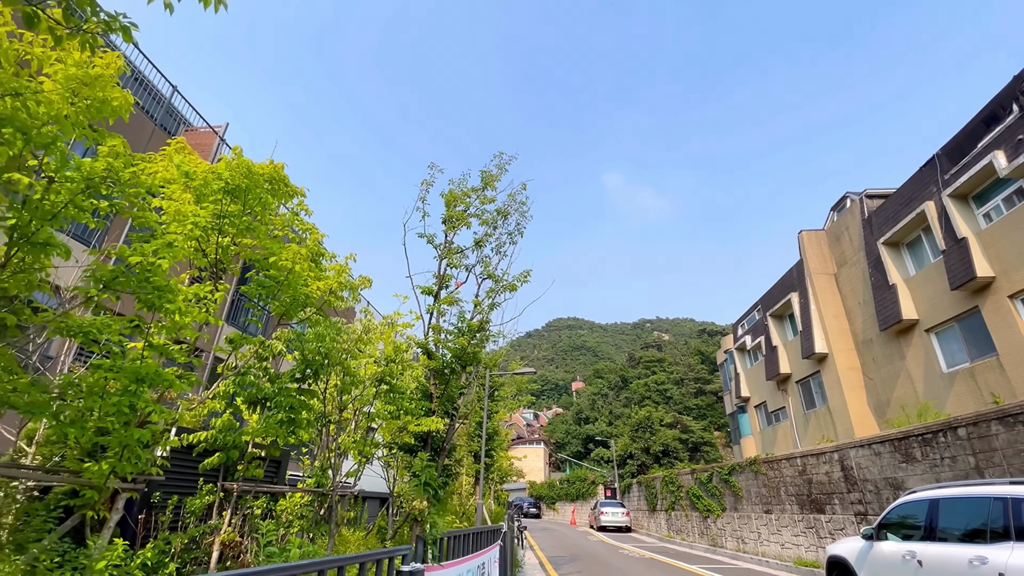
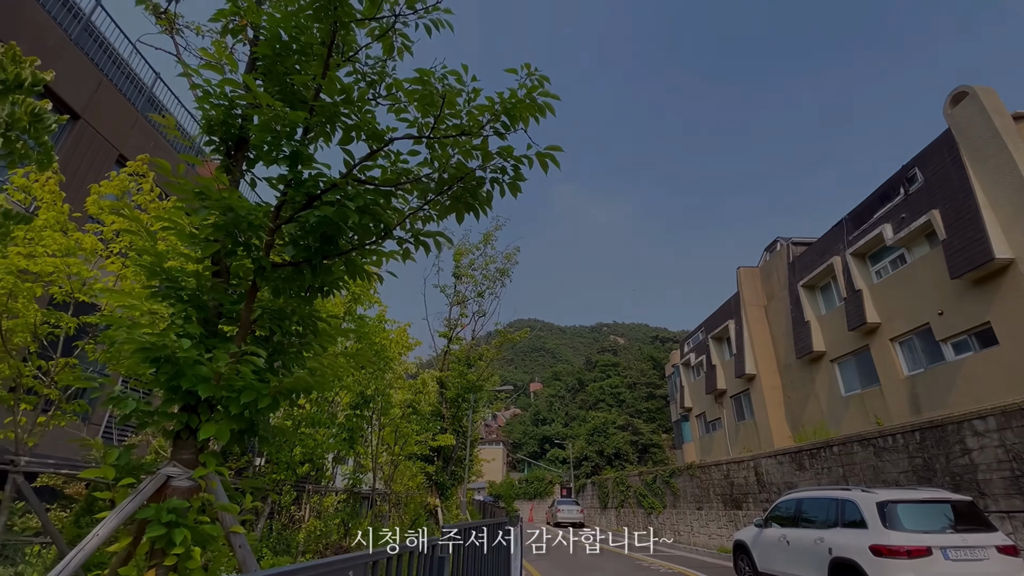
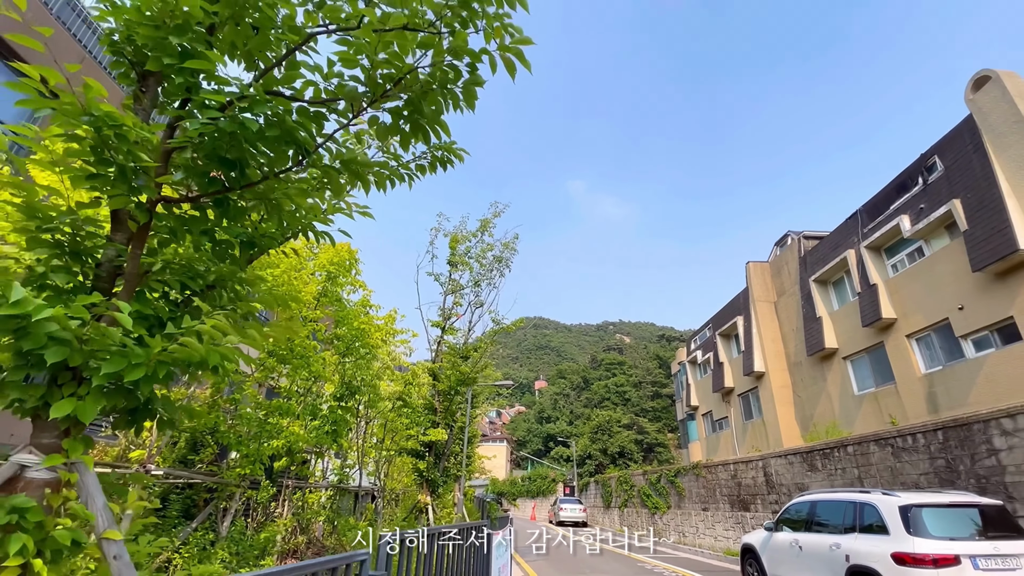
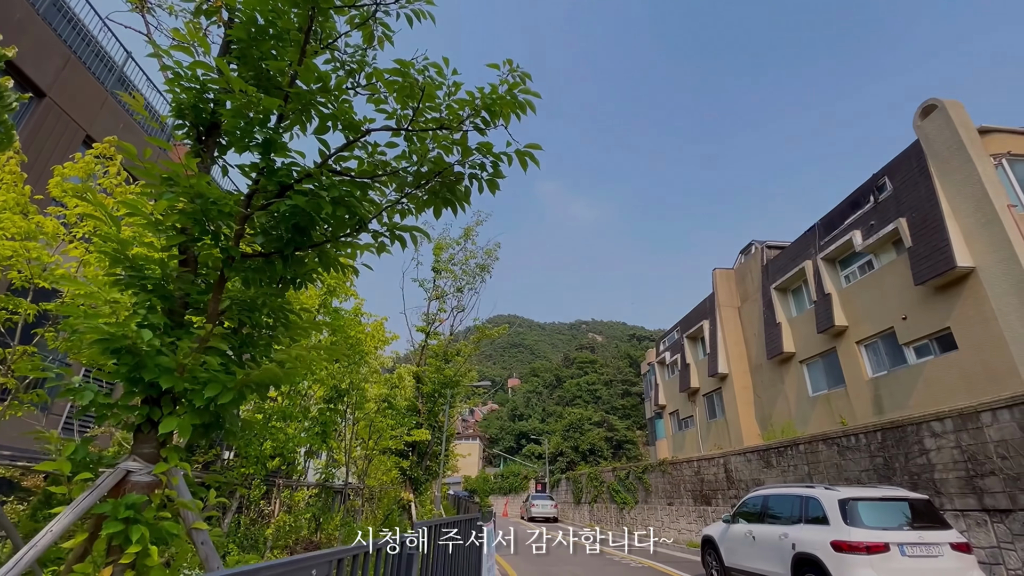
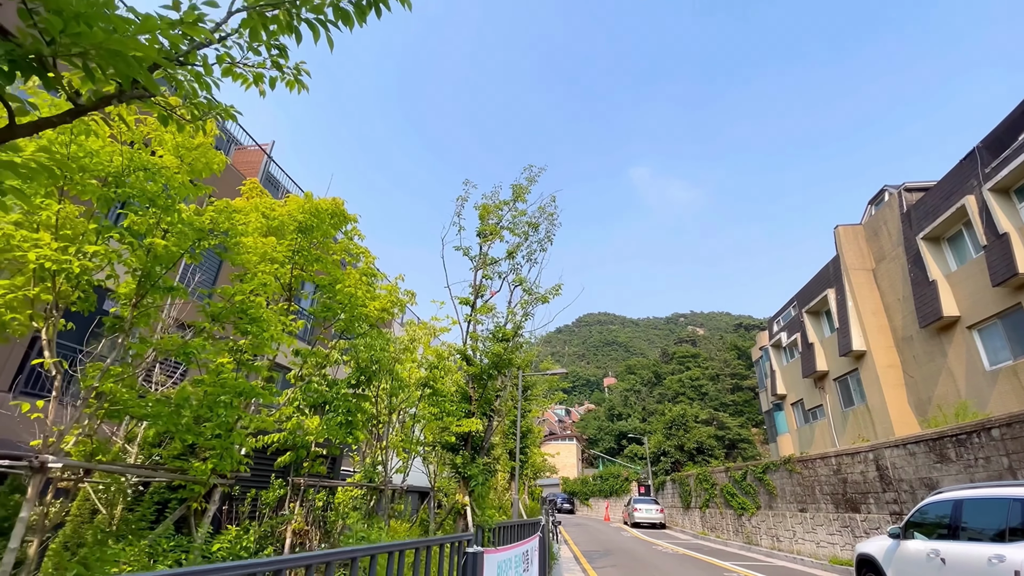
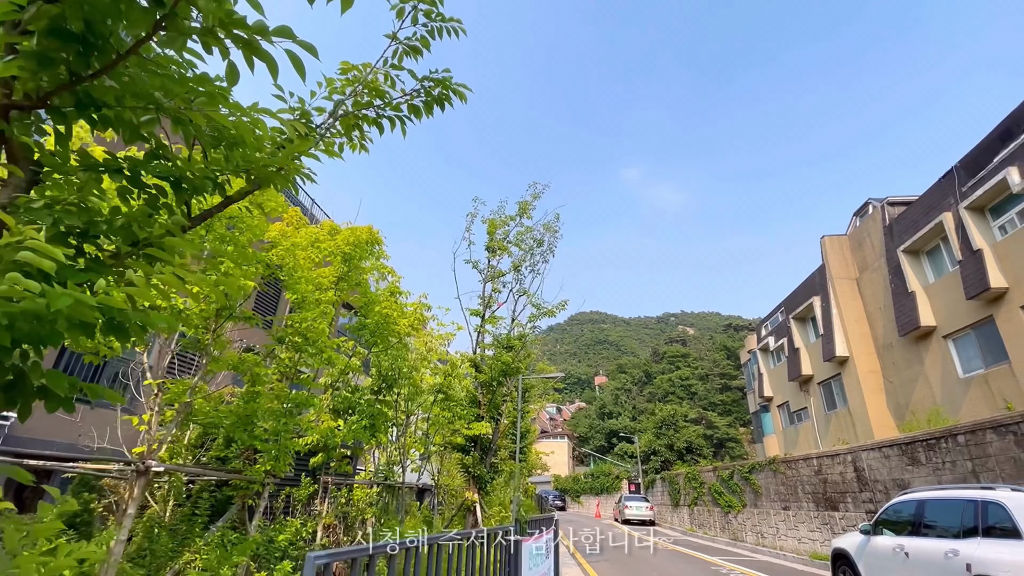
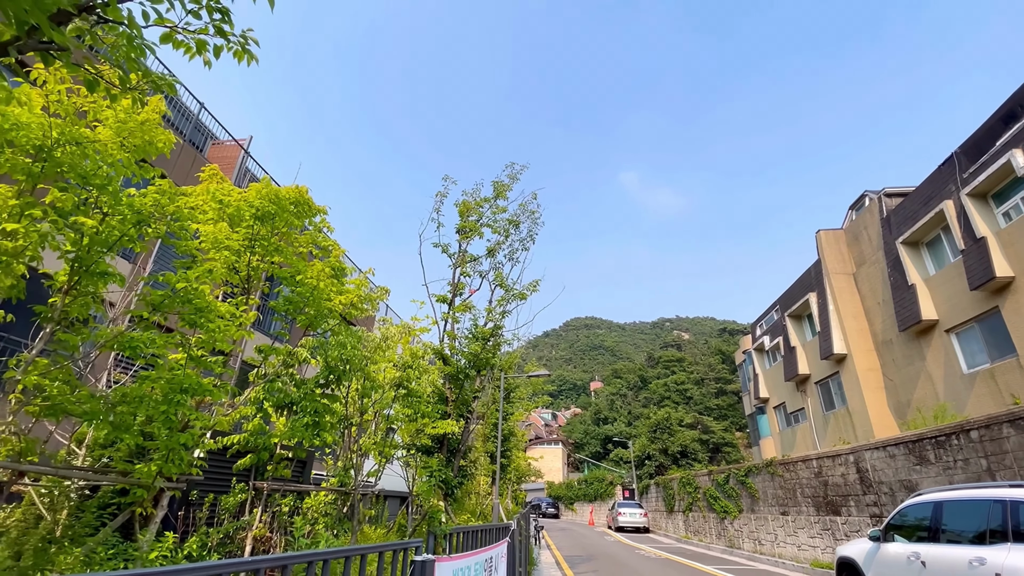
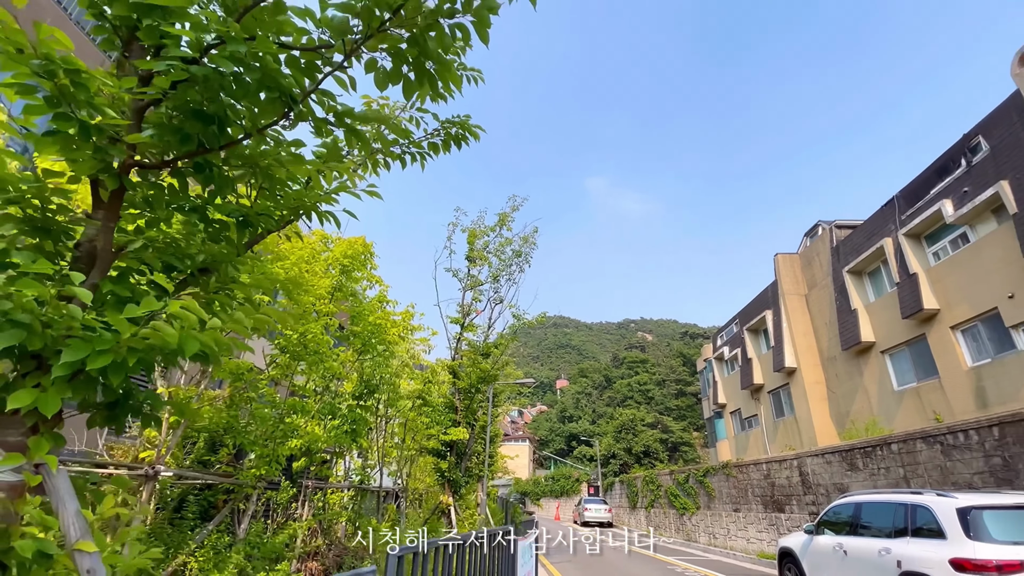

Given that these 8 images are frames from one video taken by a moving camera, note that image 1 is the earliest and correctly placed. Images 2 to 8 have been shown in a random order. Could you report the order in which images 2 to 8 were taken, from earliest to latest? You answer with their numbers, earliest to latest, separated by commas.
7, 5, 6, 8, 3, 4, 2
